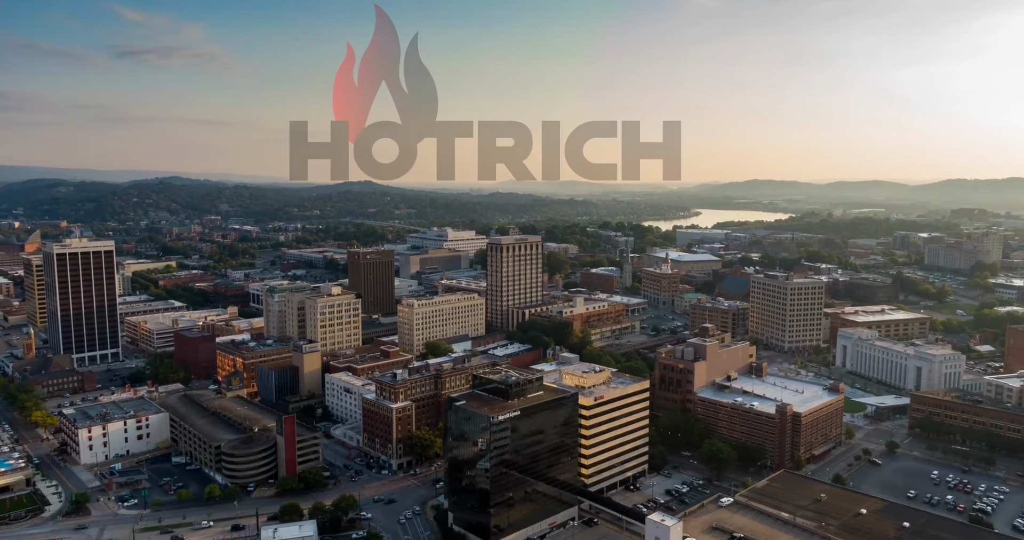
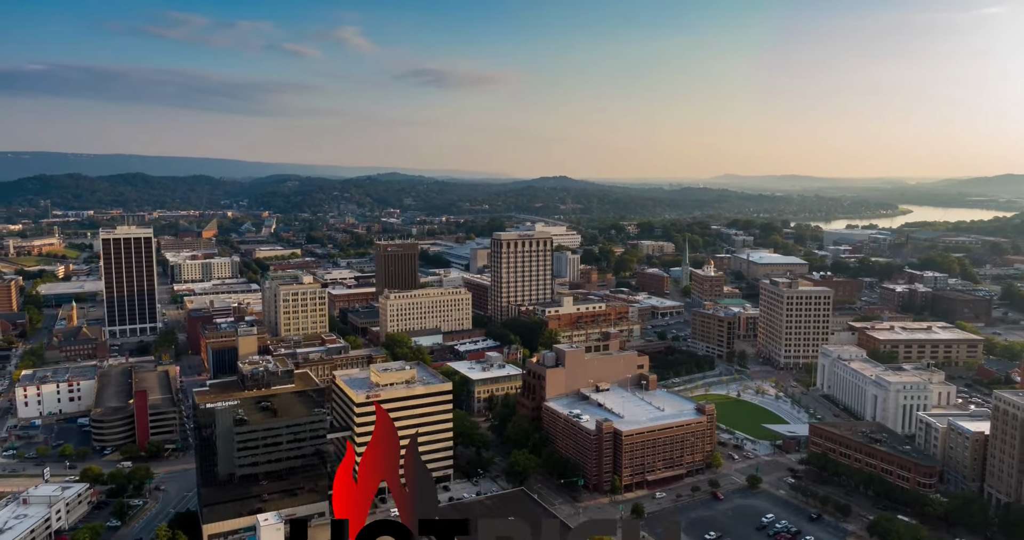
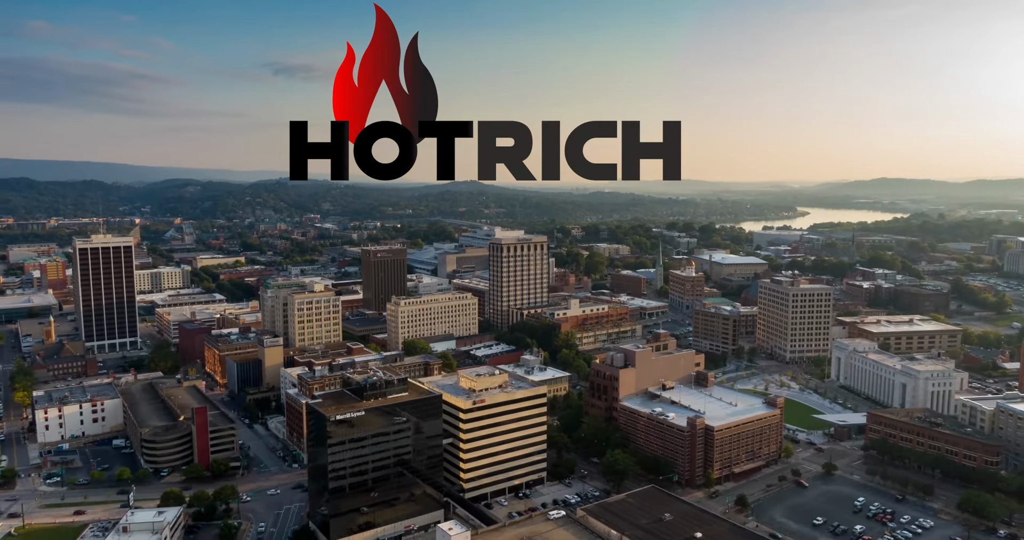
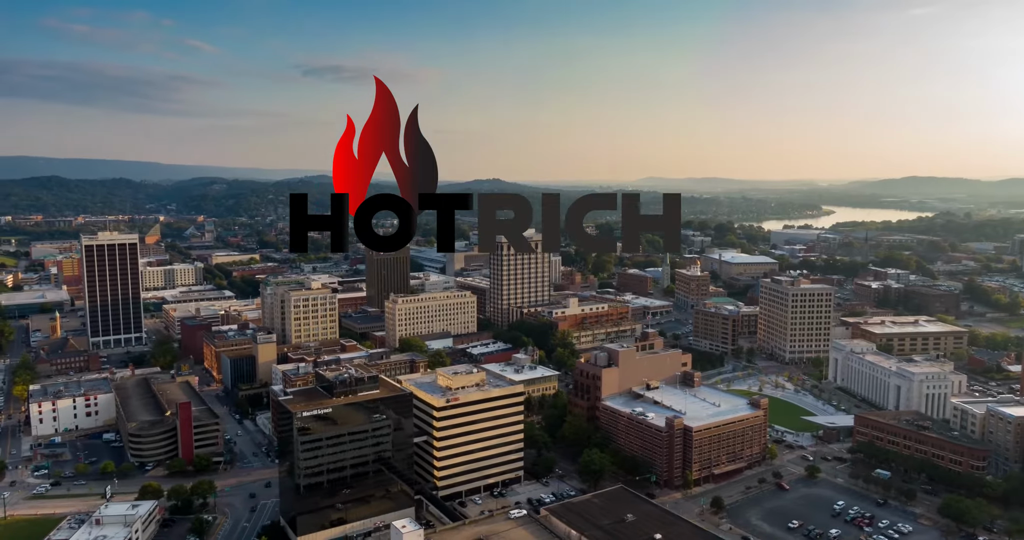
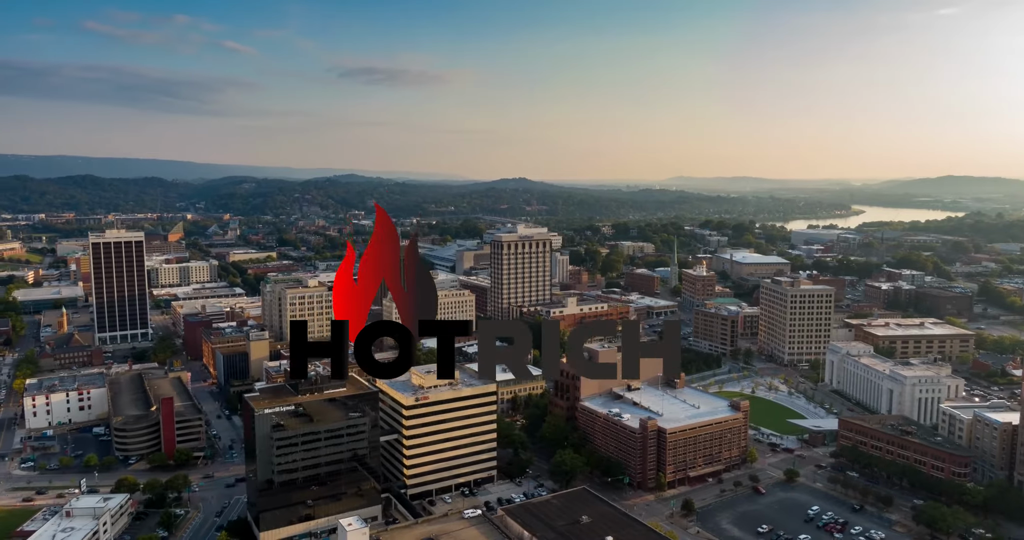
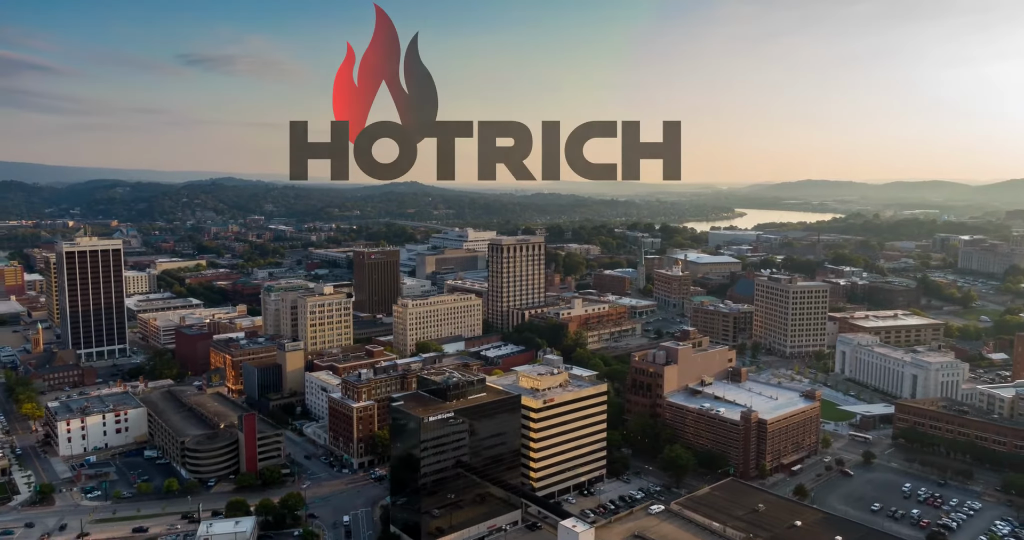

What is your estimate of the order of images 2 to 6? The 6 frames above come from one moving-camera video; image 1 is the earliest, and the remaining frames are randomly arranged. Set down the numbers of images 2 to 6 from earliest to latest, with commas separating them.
6, 3, 4, 5, 2
